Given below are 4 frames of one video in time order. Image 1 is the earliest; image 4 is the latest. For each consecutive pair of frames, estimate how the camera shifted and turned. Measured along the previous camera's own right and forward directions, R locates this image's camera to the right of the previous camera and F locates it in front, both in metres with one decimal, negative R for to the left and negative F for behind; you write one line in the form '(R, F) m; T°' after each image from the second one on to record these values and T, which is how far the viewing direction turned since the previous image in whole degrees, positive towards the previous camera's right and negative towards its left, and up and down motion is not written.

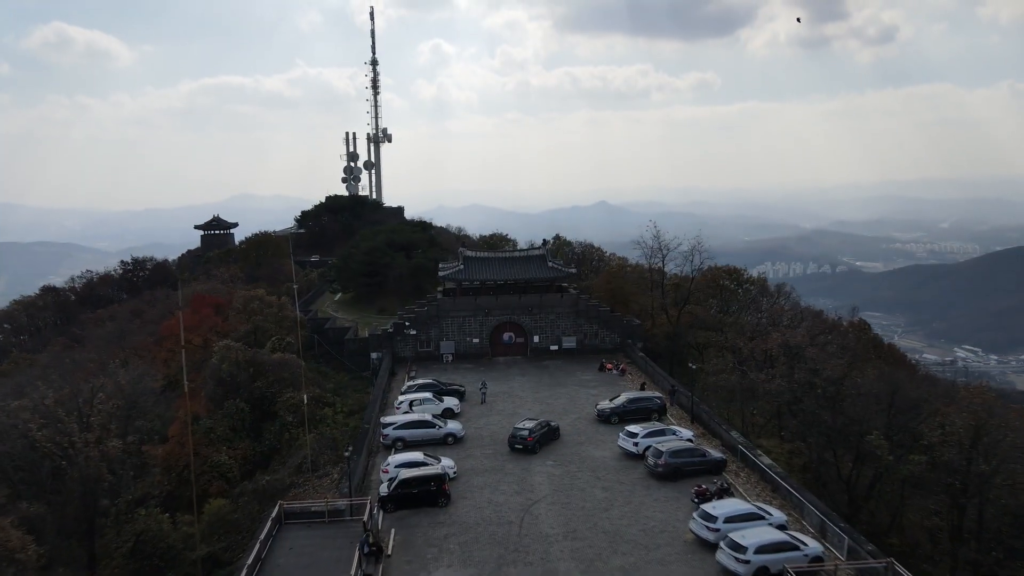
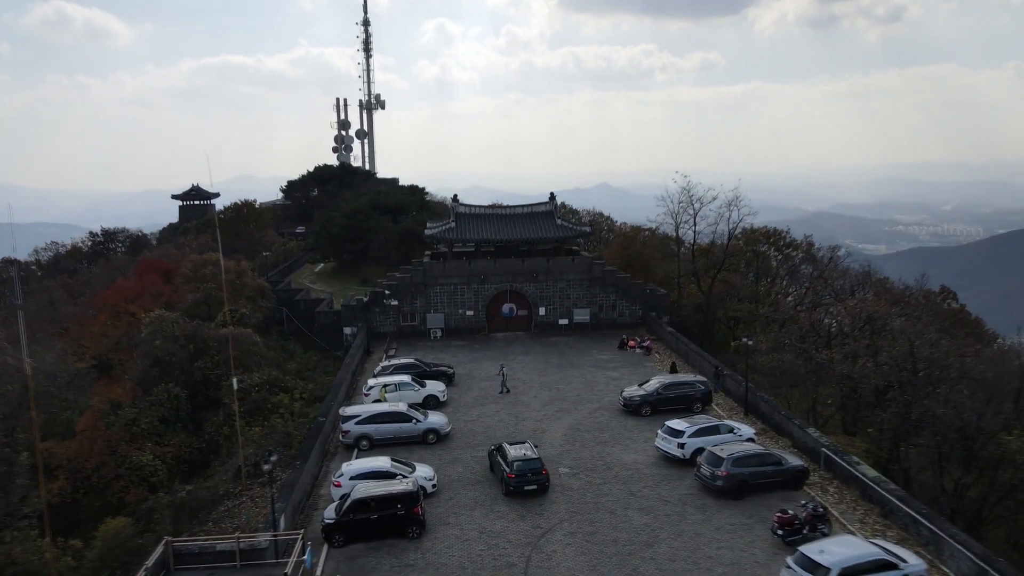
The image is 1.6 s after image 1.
(0.0, +7.0) m; 0°
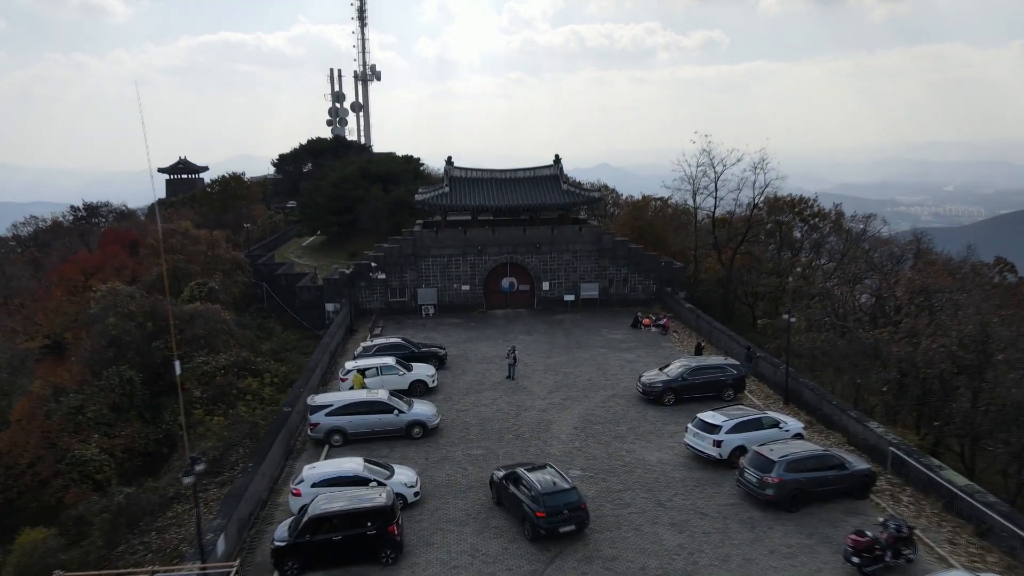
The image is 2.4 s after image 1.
(0.0, +3.5) m; 0°
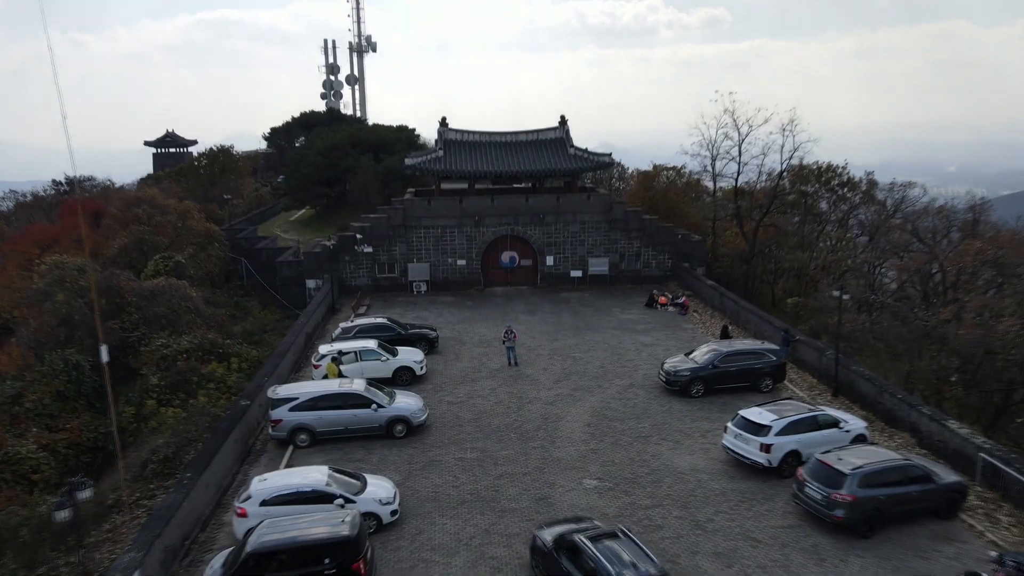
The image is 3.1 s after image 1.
(0.0, +3.0) m; 0°
